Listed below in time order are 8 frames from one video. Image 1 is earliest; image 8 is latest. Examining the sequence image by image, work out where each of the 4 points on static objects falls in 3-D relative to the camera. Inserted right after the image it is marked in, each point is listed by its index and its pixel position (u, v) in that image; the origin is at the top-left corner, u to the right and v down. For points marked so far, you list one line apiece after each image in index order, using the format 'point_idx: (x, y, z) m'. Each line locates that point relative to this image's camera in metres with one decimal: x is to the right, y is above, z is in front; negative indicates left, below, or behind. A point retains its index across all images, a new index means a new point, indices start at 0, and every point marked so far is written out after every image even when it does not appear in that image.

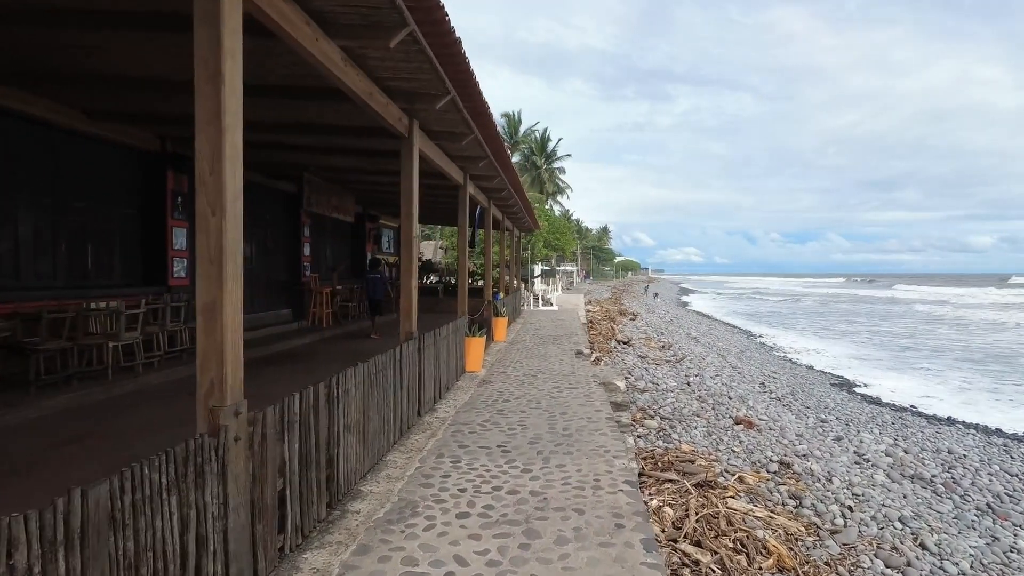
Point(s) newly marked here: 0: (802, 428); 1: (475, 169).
0: (+5.6, -2.7, +10.6) m
1: (-0.5, +1.7, +7.7) m
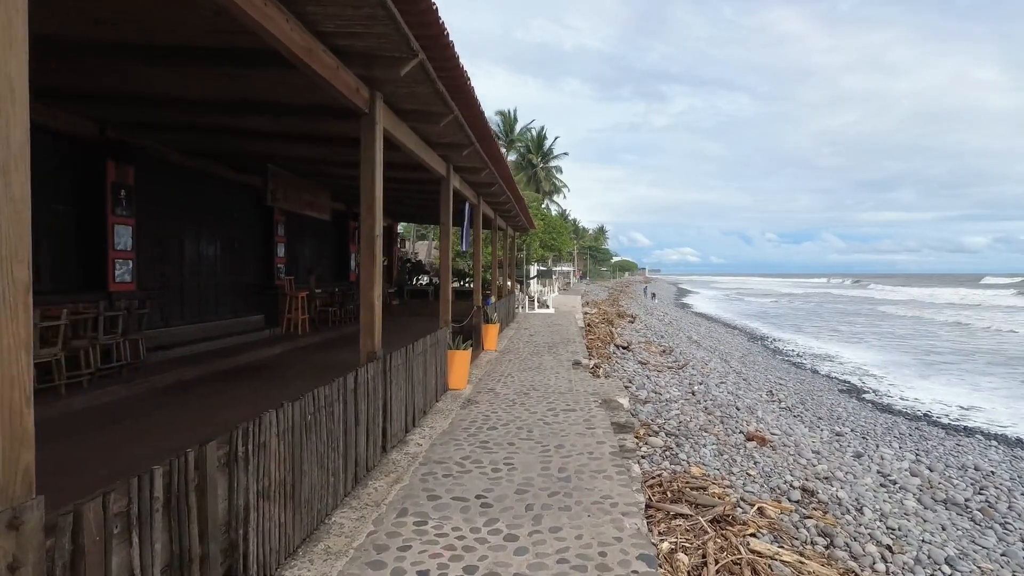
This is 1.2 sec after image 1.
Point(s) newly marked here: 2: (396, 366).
0: (+5.4, -2.8, +9.8) m
1: (-0.6, +1.6, +6.9) m
2: (-0.9, -0.6, +4.3) m
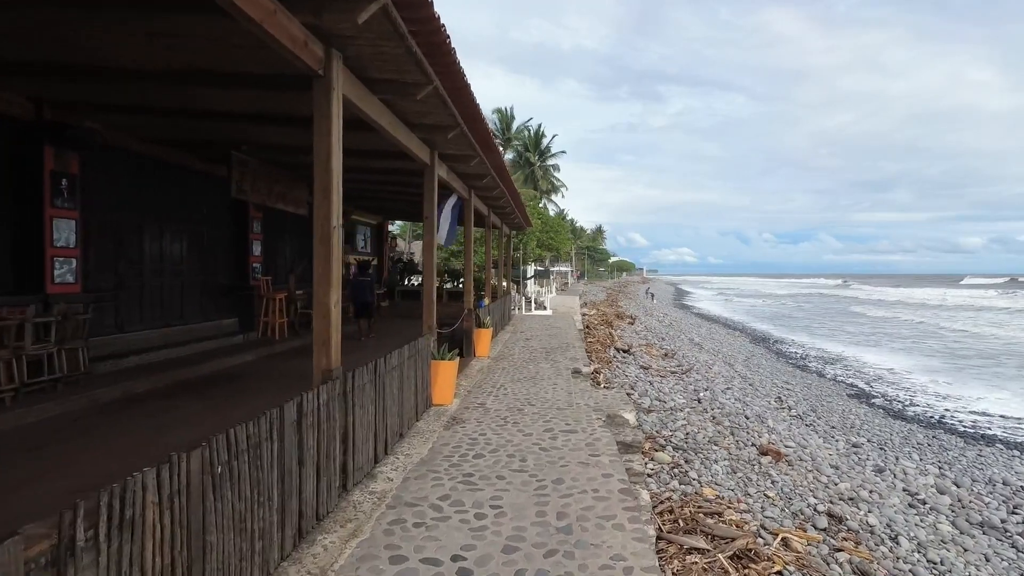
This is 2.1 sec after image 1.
0: (+5.3, -2.8, +9.1) m
1: (-0.7, +1.6, +6.2) m
2: (-1.0, -0.6, +3.6) m
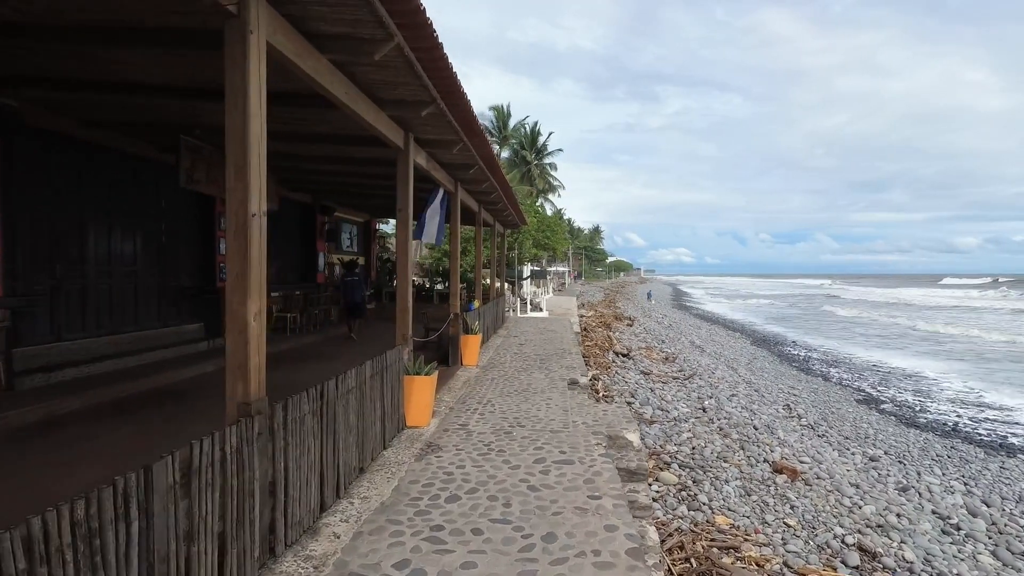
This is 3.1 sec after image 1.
0: (+5.2, -2.8, +8.4) m
1: (-0.9, +1.6, +5.4) m
2: (-1.1, -0.7, +2.9) m
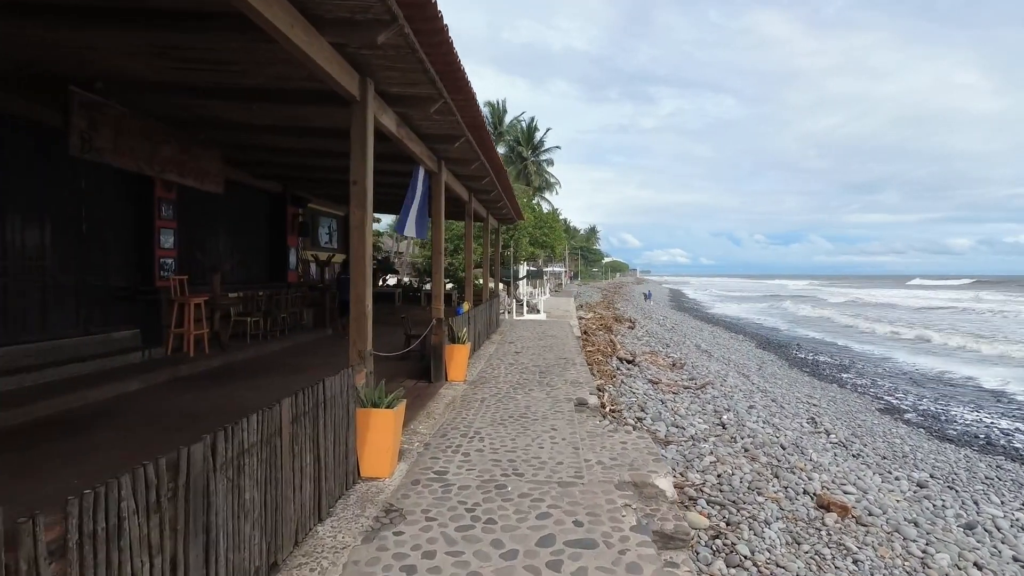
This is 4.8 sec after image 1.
0: (+5.1, -2.8, +7.2) m
1: (-0.9, +1.6, +4.1) m
2: (-1.1, -0.7, +1.6) m
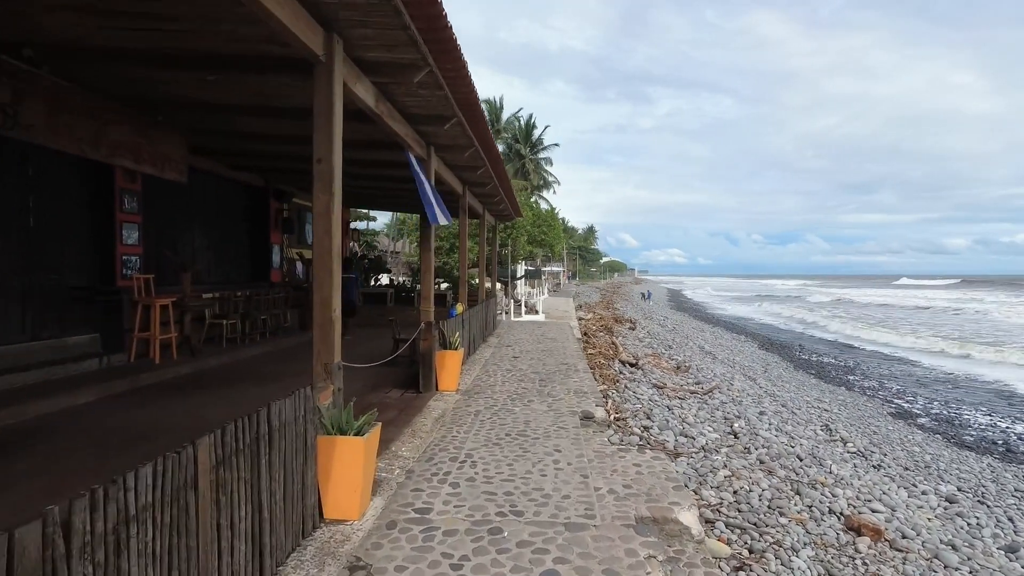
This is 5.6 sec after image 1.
0: (+5.1, -2.8, +6.5) m
1: (-0.9, +1.6, +3.5) m
2: (-1.1, -0.7, +0.9) m
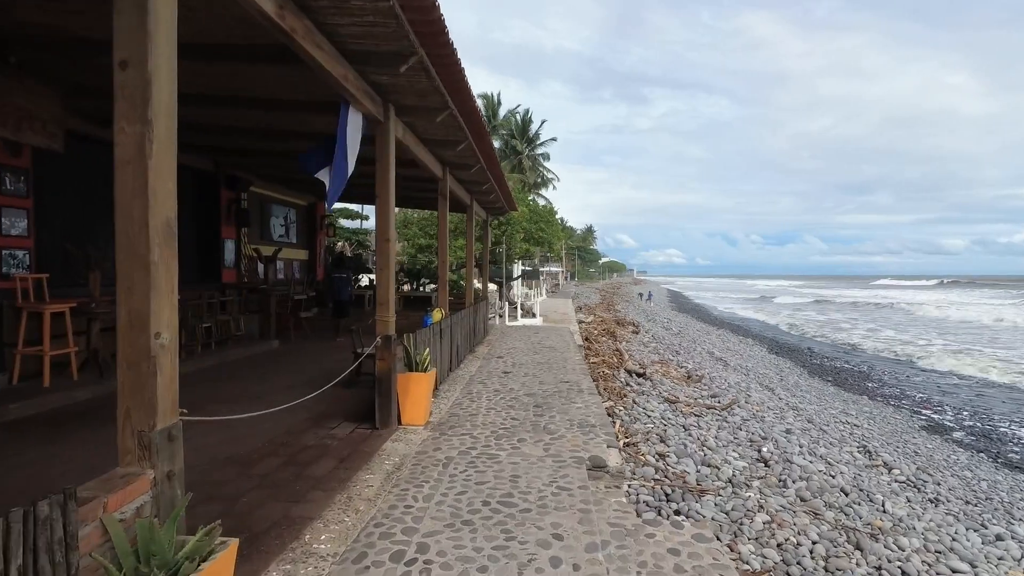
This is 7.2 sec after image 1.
0: (+5.0, -2.9, +5.2) m
1: (-1.0, +1.5, +2.1) m
2: (-1.2, -0.7, -0.5) m
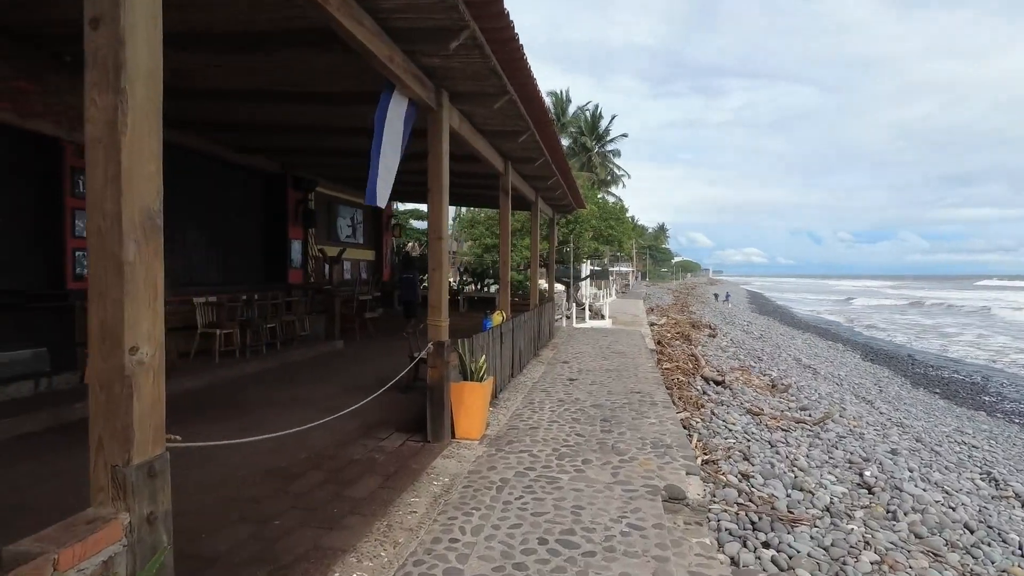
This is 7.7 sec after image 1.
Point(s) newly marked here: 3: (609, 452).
0: (+5.5, -2.9, +4.1) m
1: (-0.8, +1.5, +1.8) m
2: (-1.4, -0.7, -0.7) m
3: (+0.7, -1.2, +4.1) m
